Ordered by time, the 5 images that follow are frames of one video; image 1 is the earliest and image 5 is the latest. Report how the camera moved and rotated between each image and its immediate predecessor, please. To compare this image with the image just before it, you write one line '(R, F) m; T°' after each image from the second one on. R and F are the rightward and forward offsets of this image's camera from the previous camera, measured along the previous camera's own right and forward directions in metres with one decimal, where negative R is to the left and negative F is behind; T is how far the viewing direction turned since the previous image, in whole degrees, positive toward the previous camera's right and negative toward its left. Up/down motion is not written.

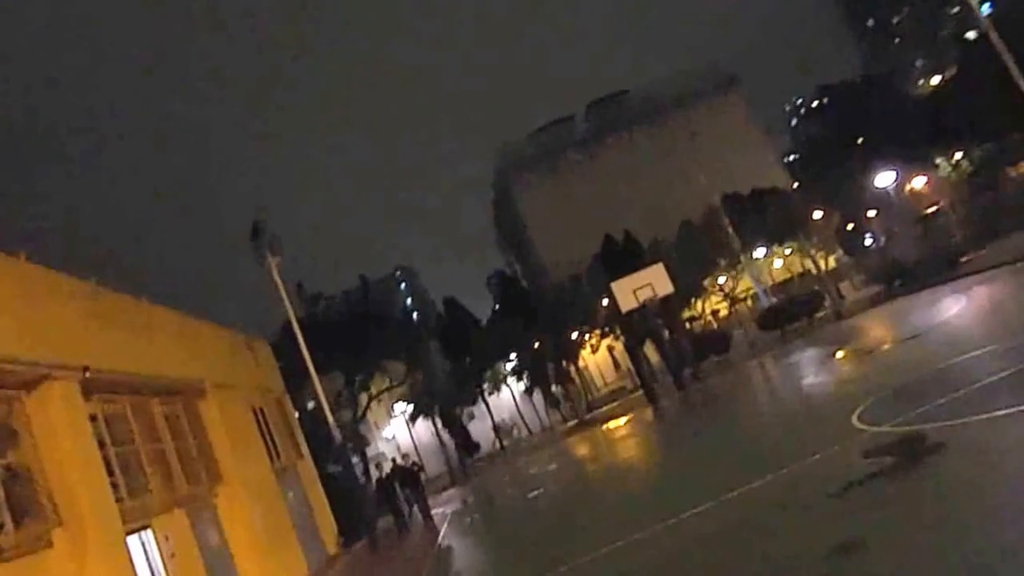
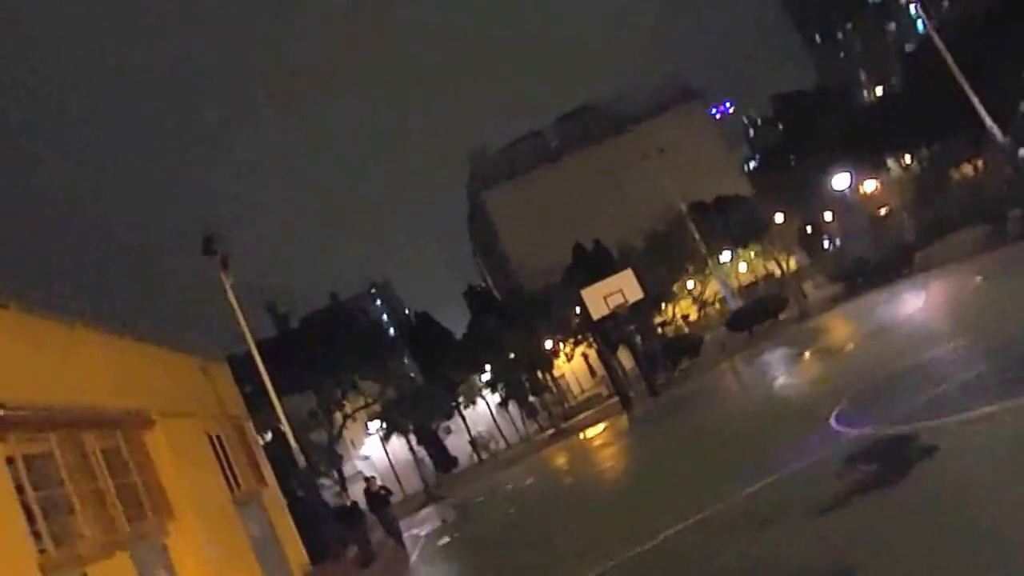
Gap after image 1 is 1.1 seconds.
(+0.2, +0.7) m; +2°
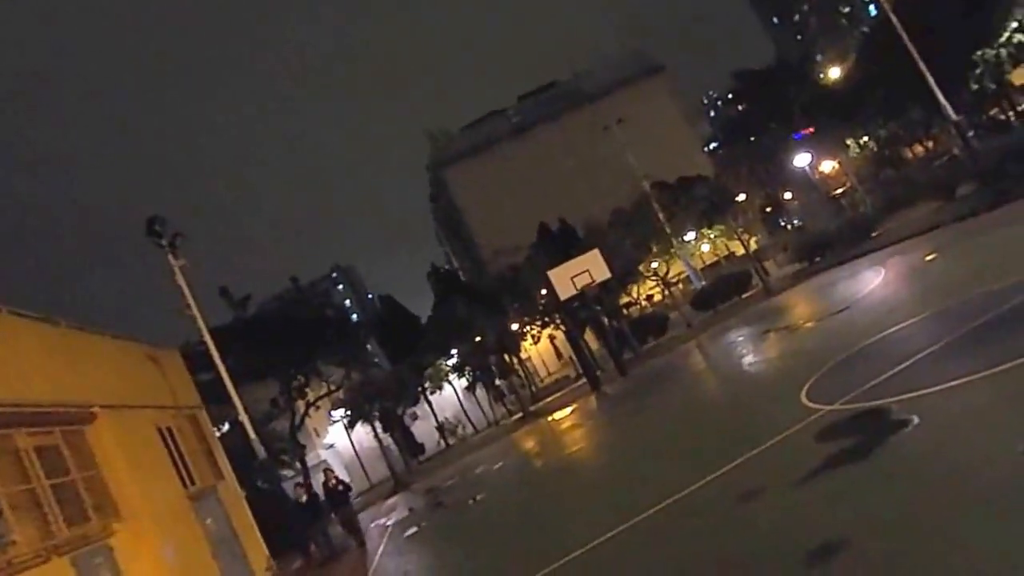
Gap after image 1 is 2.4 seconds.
(0.0, +0.7) m; +3°
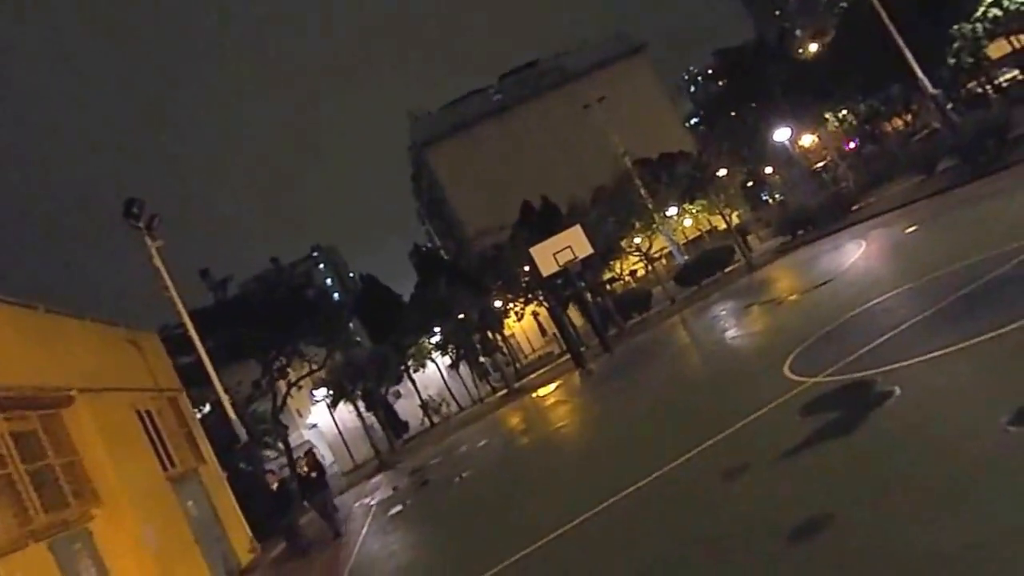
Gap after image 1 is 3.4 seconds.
(0.0, +0.2) m; +1°
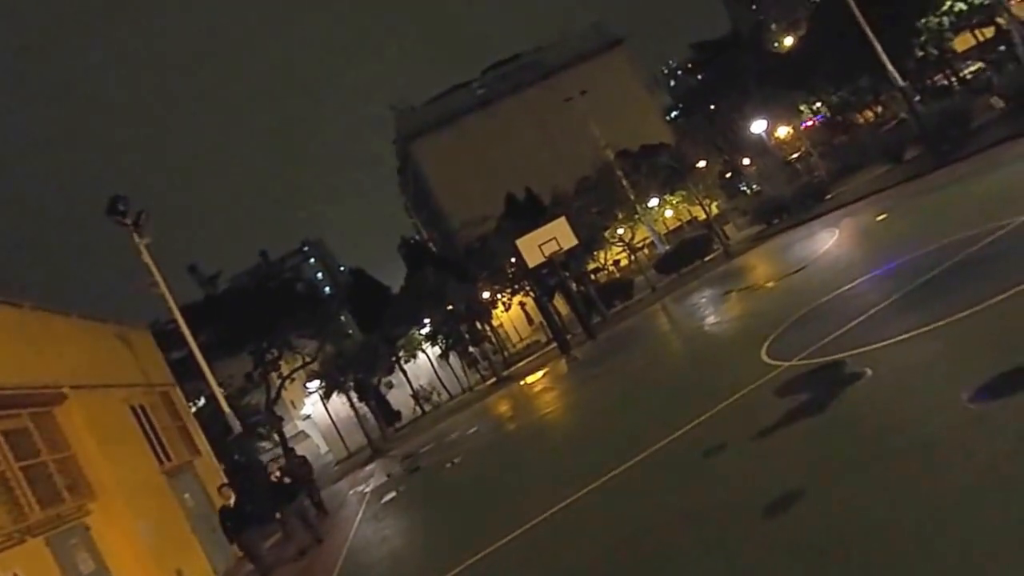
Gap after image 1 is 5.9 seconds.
(+0.2, -0.4) m; +1°
